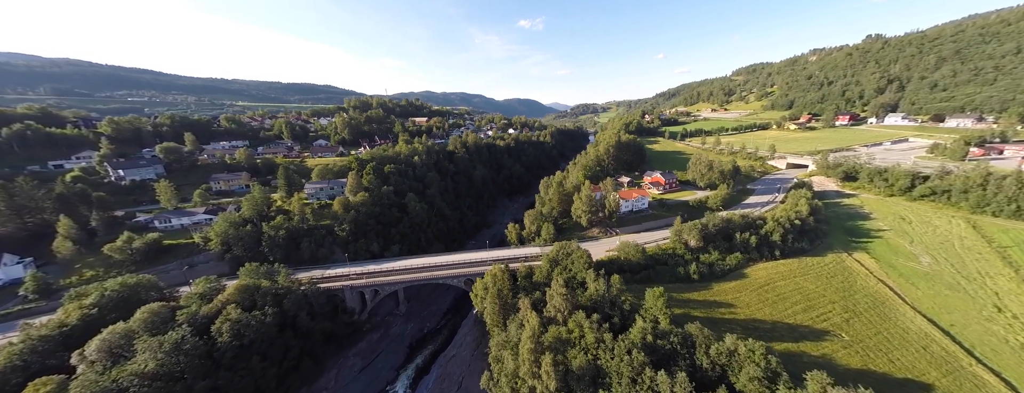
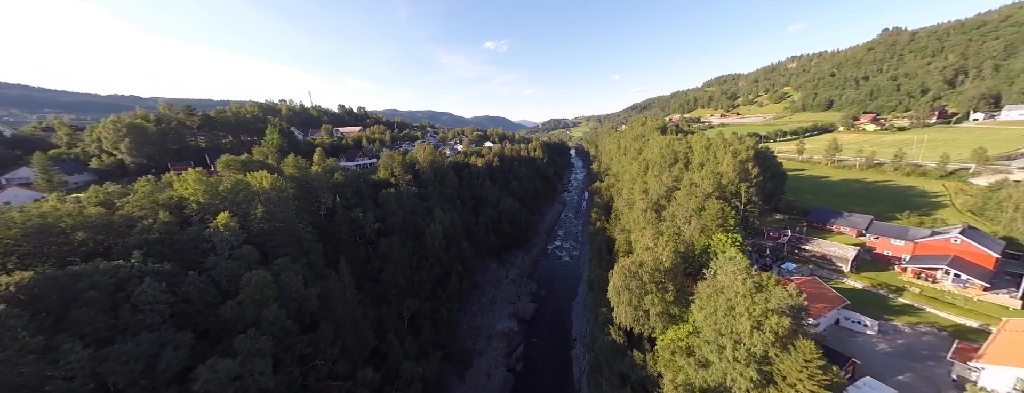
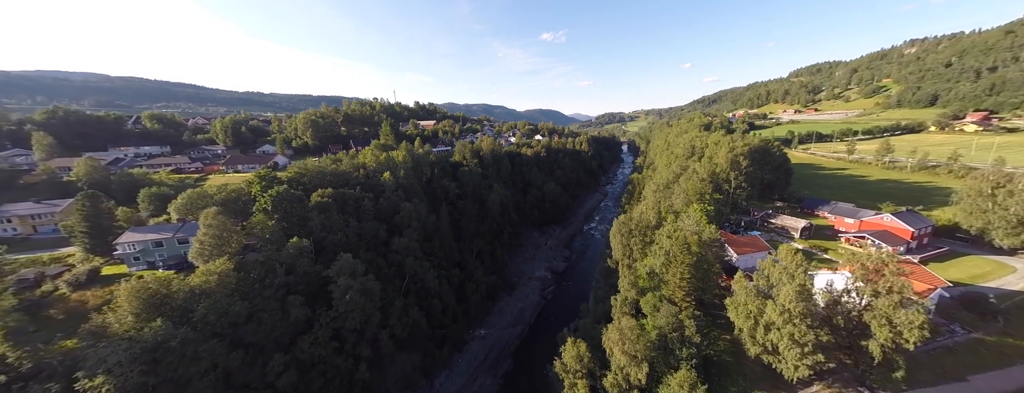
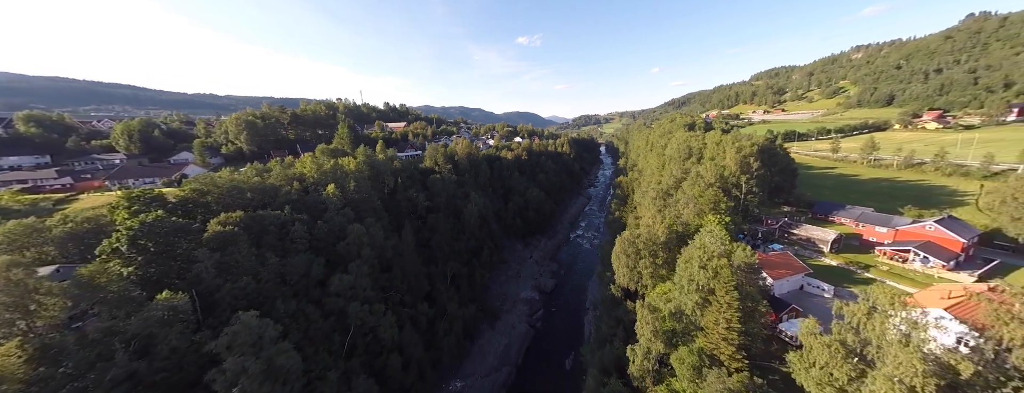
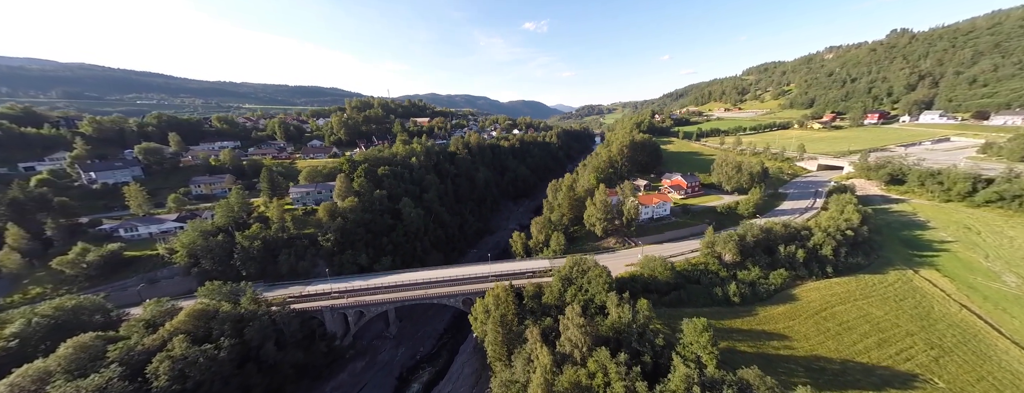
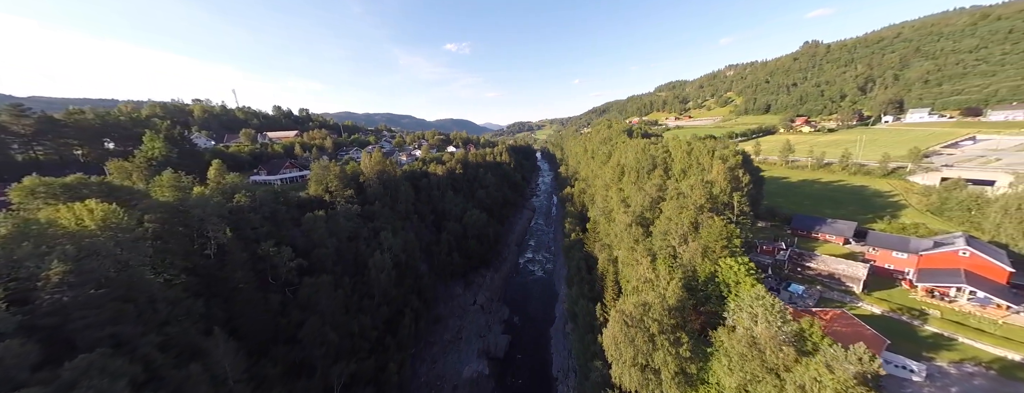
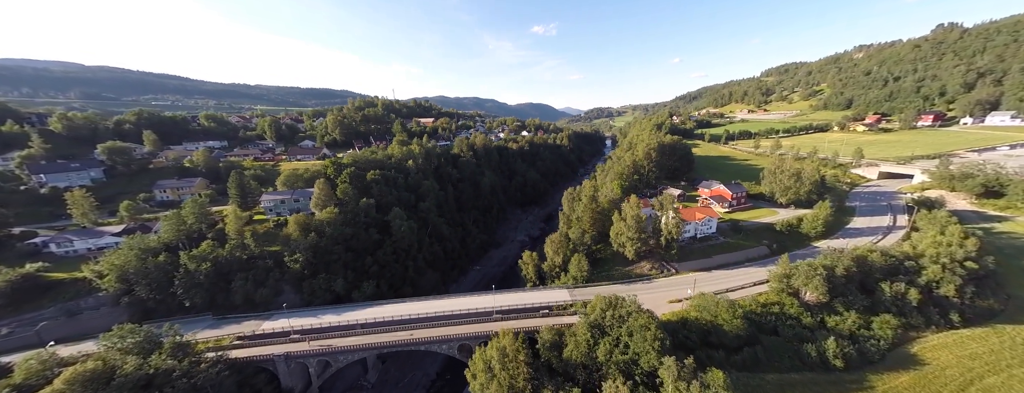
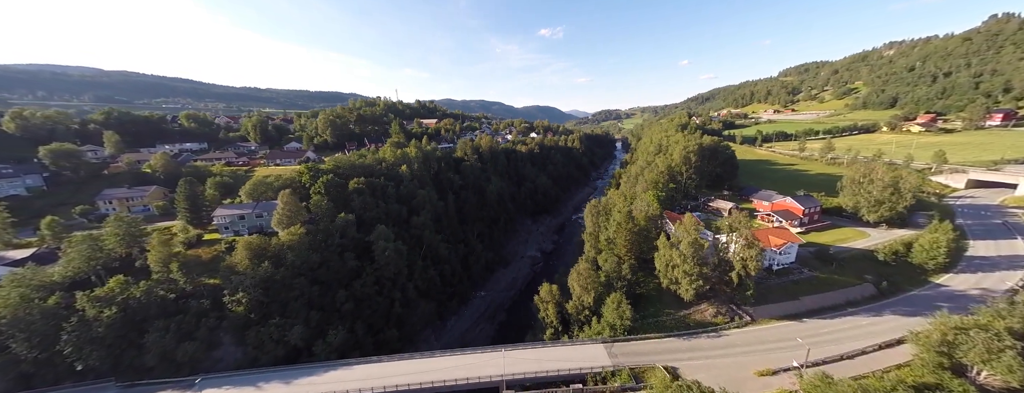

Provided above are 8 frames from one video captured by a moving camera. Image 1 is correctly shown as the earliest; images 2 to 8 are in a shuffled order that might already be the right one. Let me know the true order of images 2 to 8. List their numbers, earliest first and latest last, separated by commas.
5, 7, 8, 3, 4, 2, 6
